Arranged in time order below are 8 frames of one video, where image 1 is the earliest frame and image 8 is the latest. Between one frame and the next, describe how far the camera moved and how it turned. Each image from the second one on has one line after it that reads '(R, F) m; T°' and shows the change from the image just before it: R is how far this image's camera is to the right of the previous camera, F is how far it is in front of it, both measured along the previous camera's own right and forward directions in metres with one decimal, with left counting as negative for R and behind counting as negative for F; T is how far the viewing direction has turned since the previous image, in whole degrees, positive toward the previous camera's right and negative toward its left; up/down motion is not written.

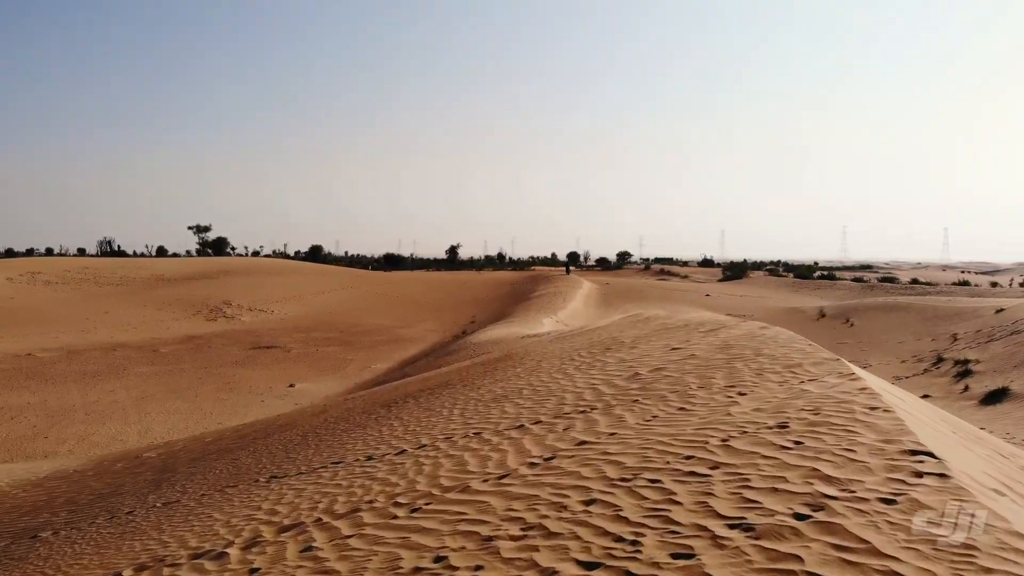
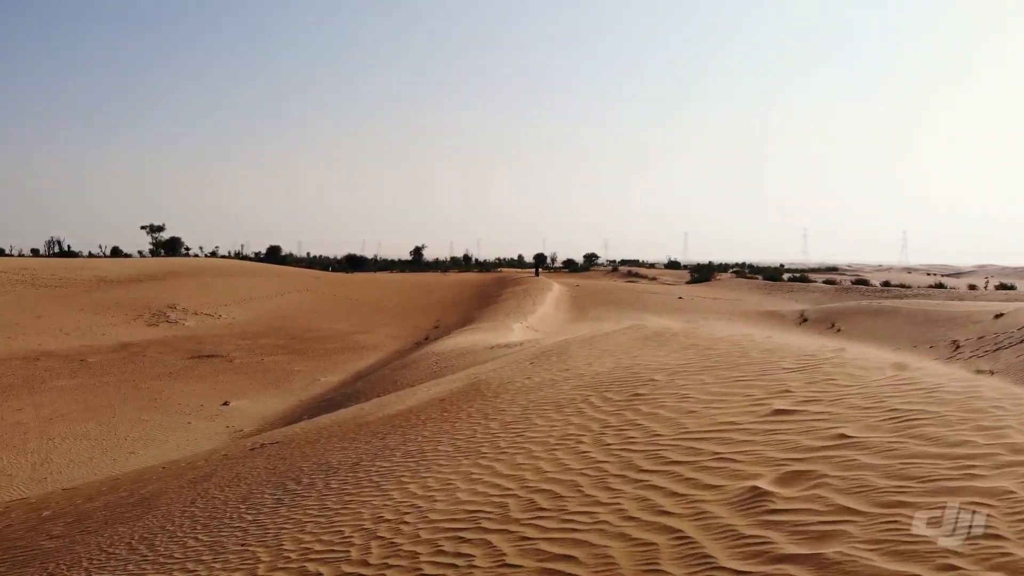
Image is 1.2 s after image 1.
(0.0, +1.7) m; +3°
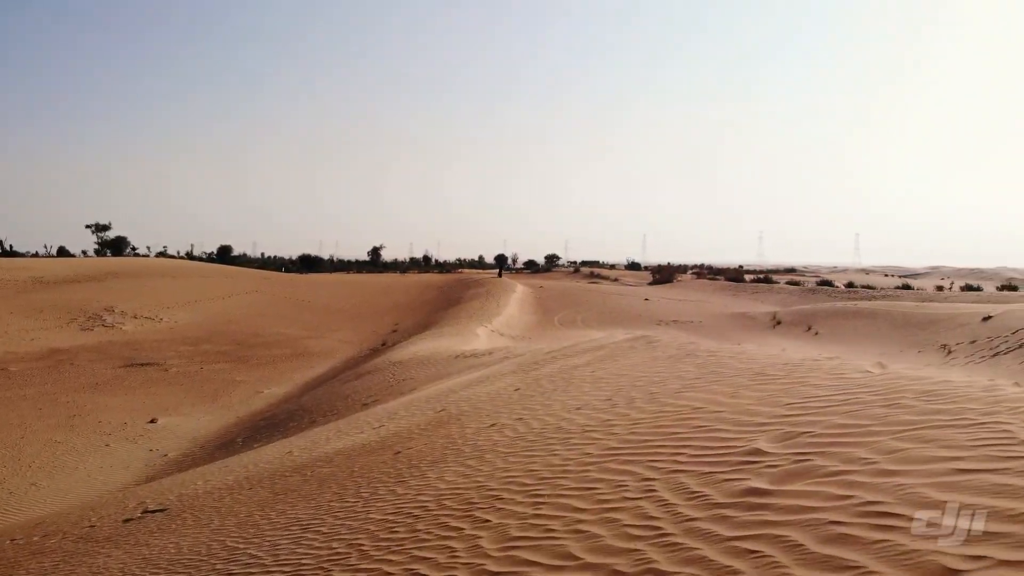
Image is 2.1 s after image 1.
(-0.1, +1.3) m; +4°
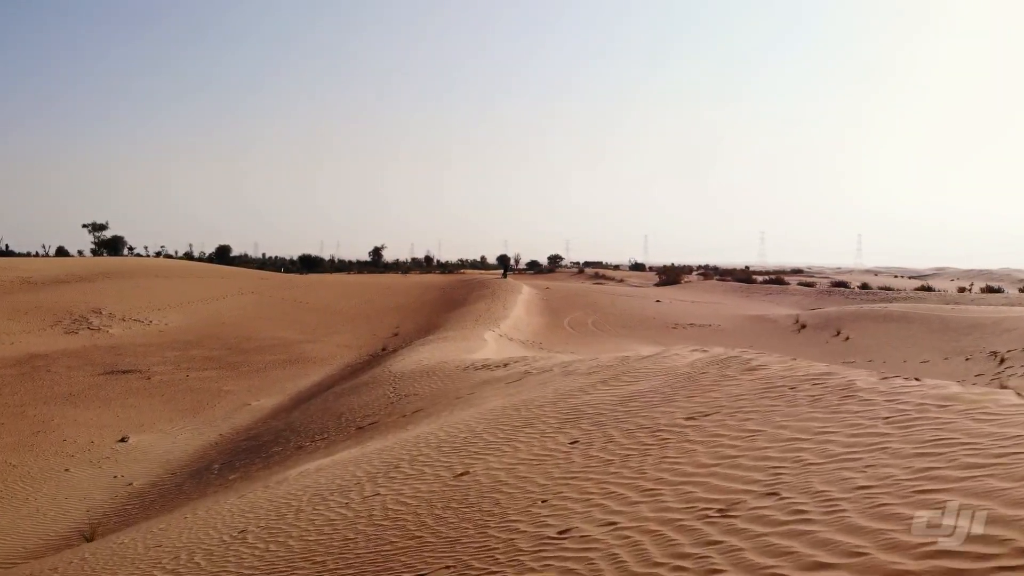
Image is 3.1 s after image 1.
(-0.3, +1.4) m; 0°
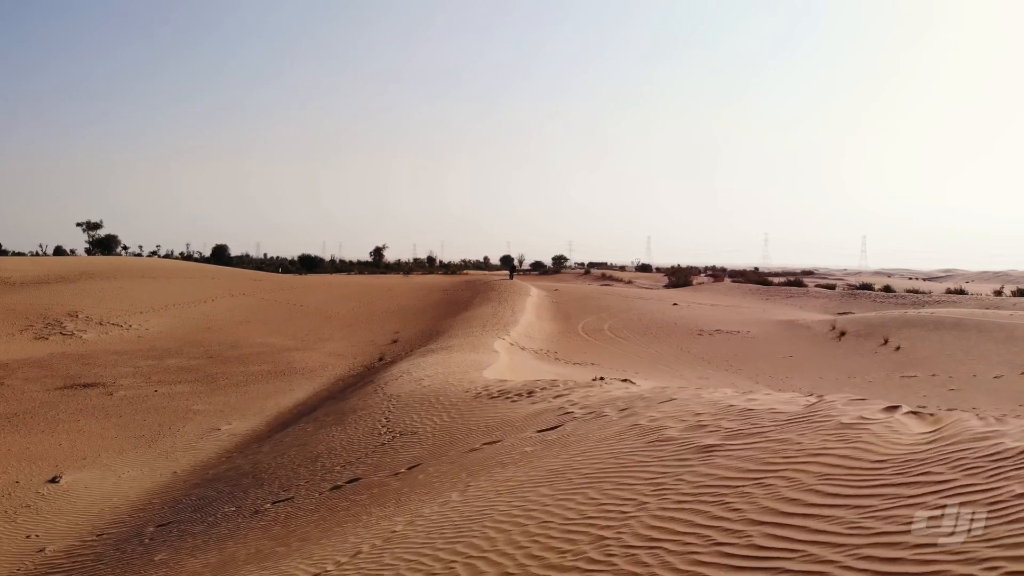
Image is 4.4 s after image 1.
(-0.3, +2.2) m; 0°
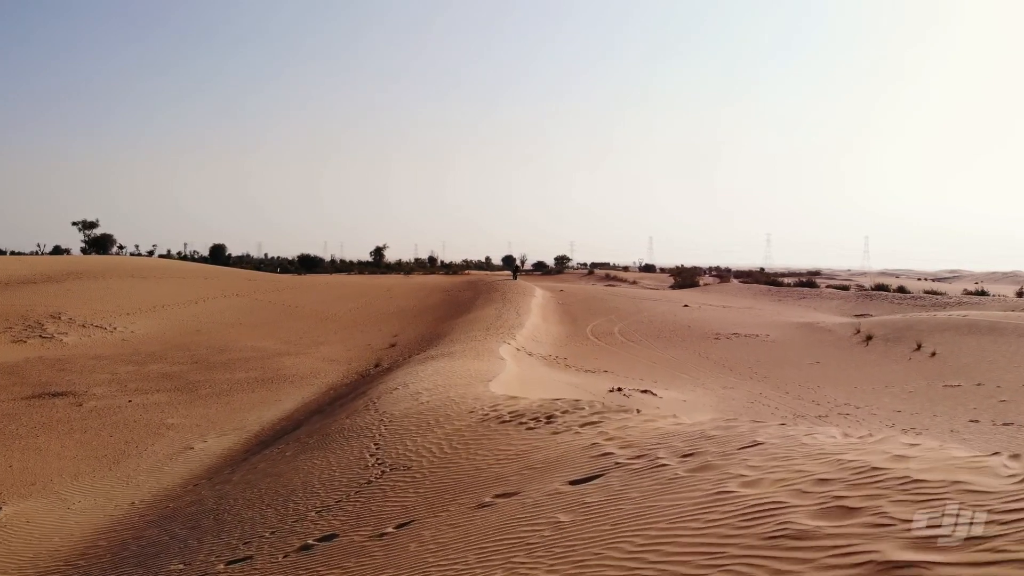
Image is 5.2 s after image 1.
(-0.2, +1.3) m; 0°
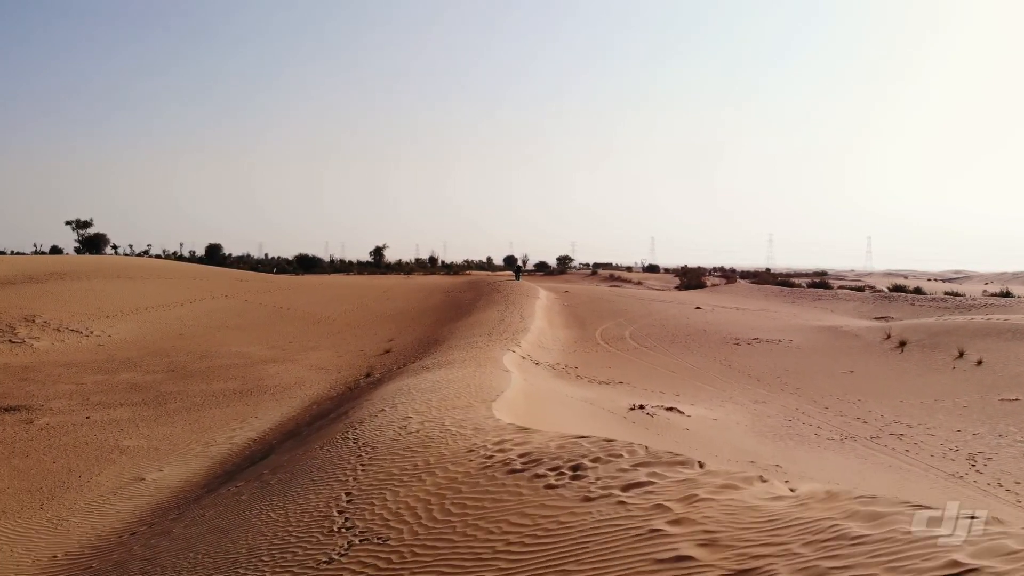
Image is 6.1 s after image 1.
(-0.1, +1.6) m; 0°
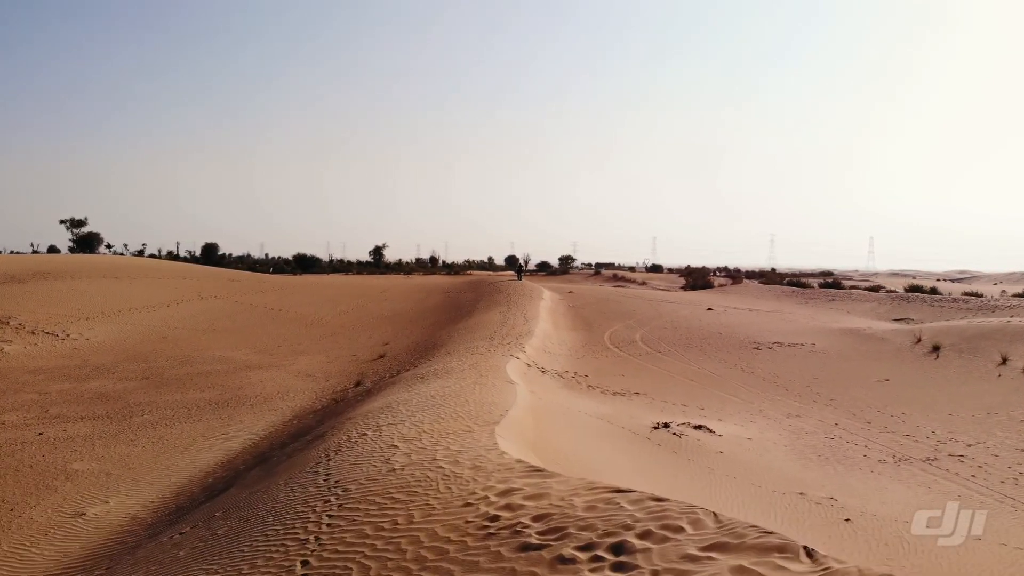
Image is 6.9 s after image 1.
(-0.1, +1.4) m; 0°
